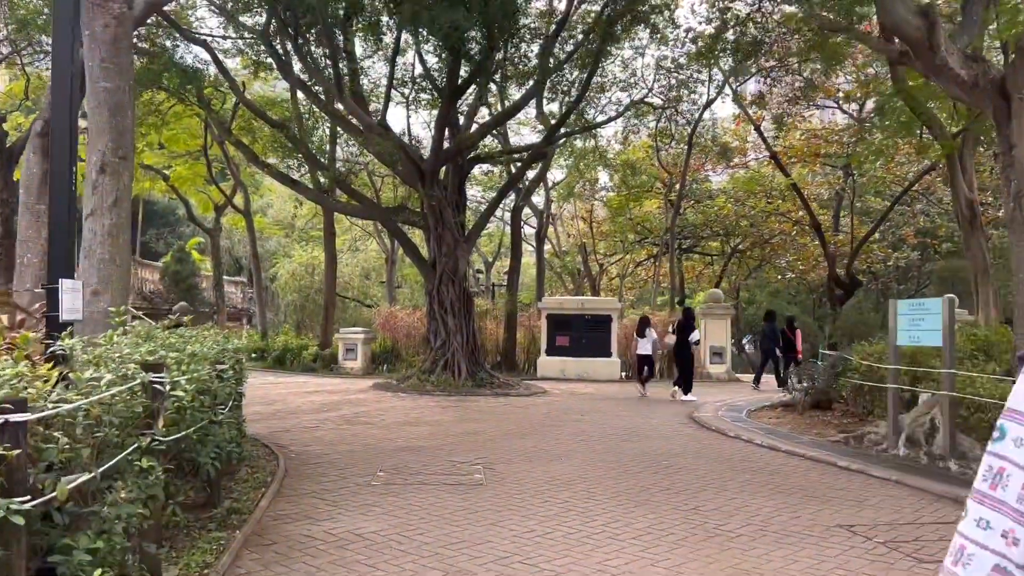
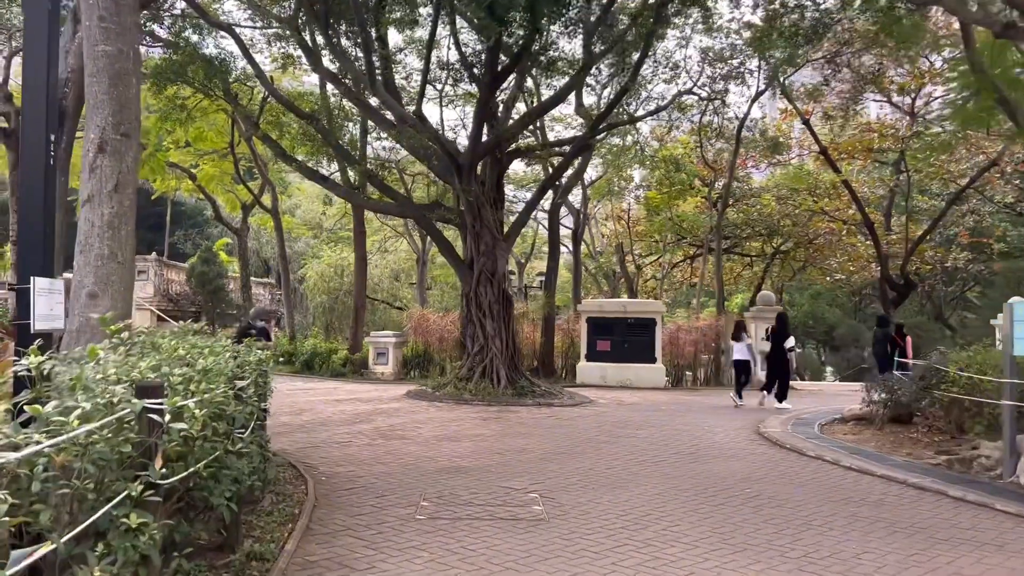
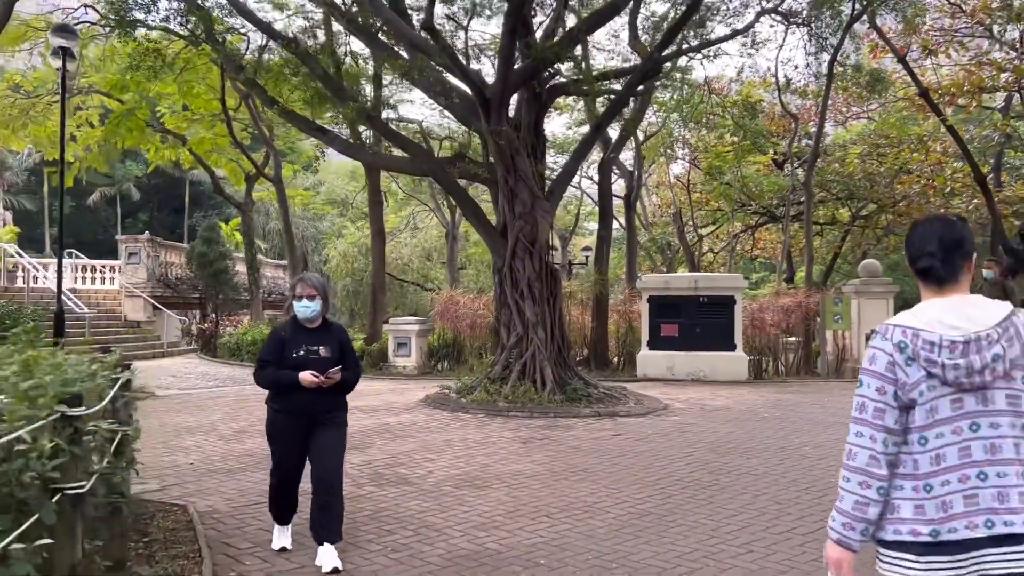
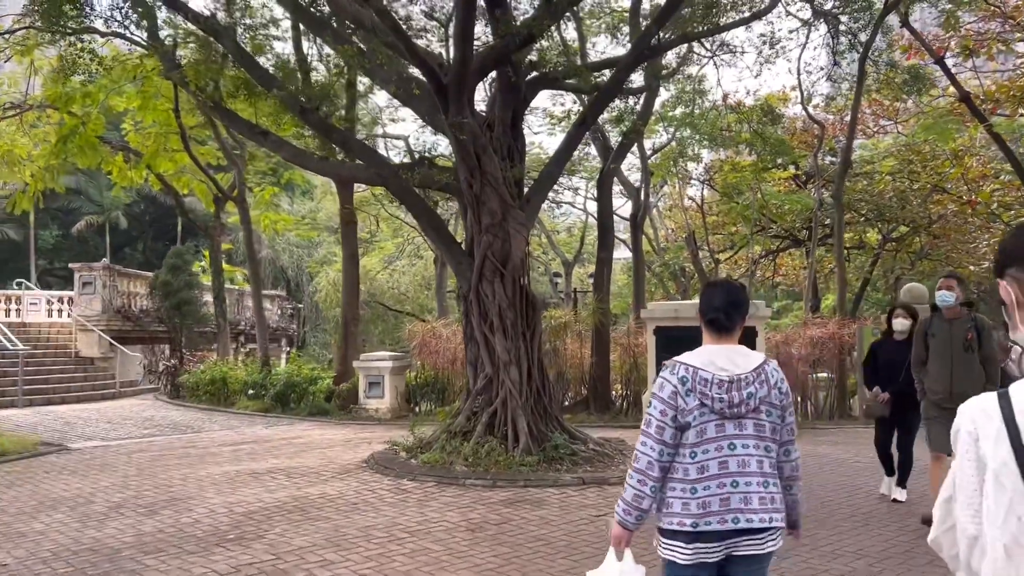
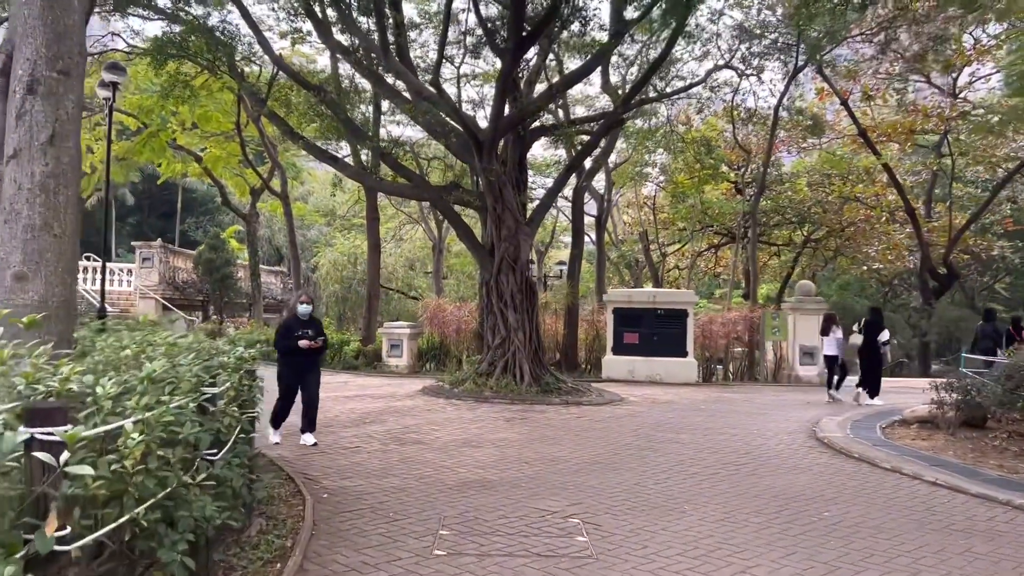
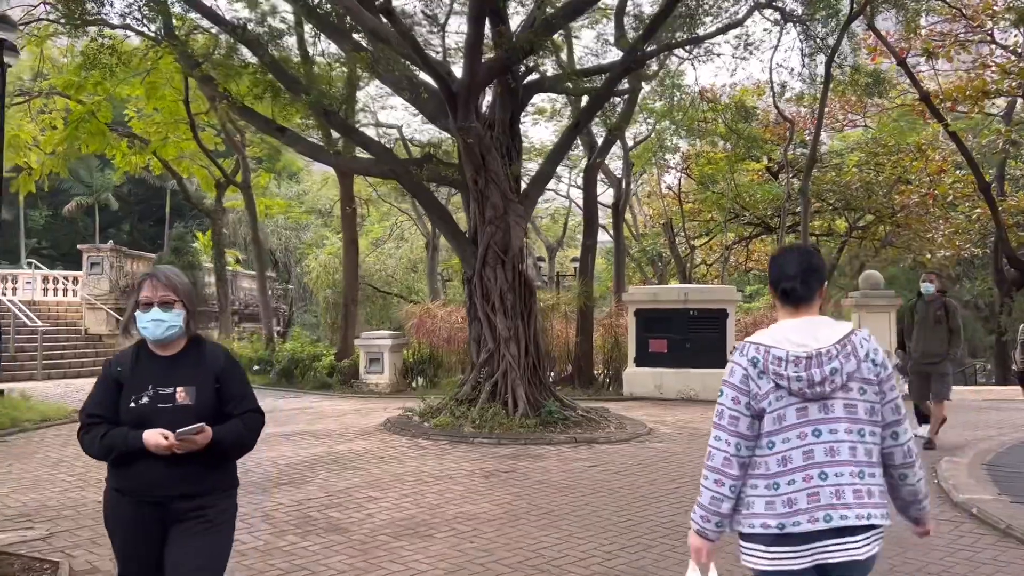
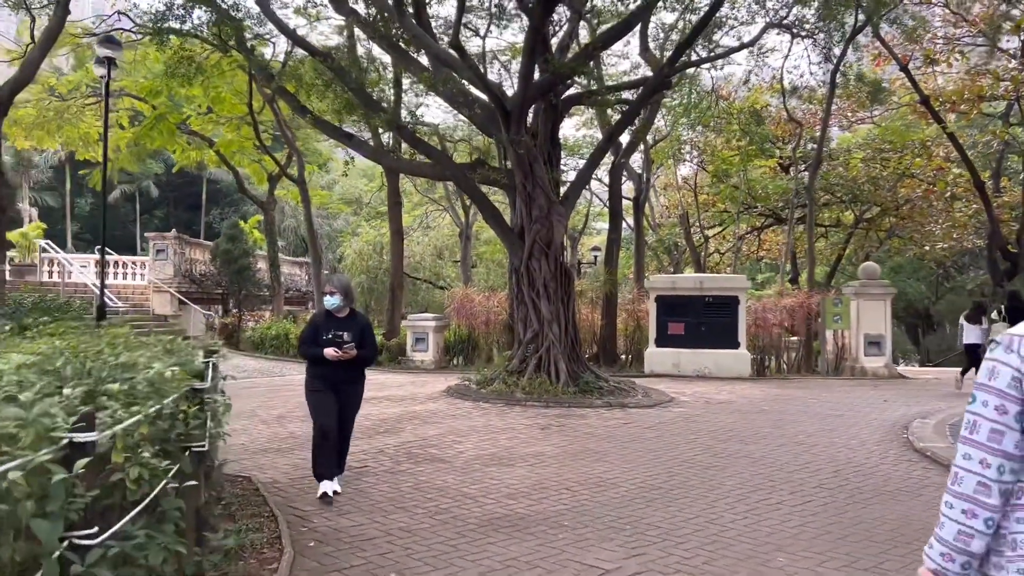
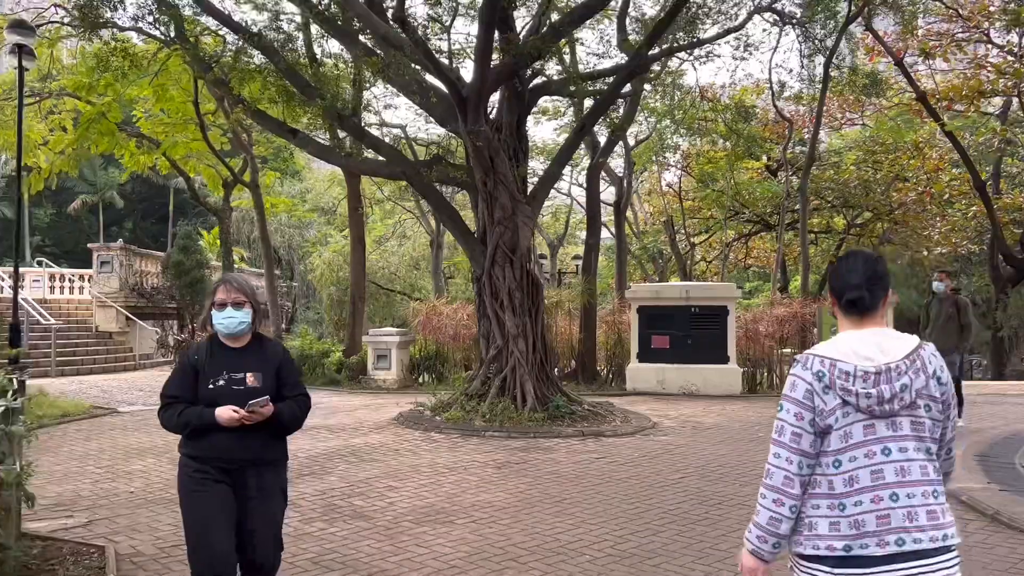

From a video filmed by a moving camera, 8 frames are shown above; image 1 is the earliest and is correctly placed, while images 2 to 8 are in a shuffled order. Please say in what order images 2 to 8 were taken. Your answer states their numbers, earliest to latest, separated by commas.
2, 5, 7, 3, 8, 6, 4
